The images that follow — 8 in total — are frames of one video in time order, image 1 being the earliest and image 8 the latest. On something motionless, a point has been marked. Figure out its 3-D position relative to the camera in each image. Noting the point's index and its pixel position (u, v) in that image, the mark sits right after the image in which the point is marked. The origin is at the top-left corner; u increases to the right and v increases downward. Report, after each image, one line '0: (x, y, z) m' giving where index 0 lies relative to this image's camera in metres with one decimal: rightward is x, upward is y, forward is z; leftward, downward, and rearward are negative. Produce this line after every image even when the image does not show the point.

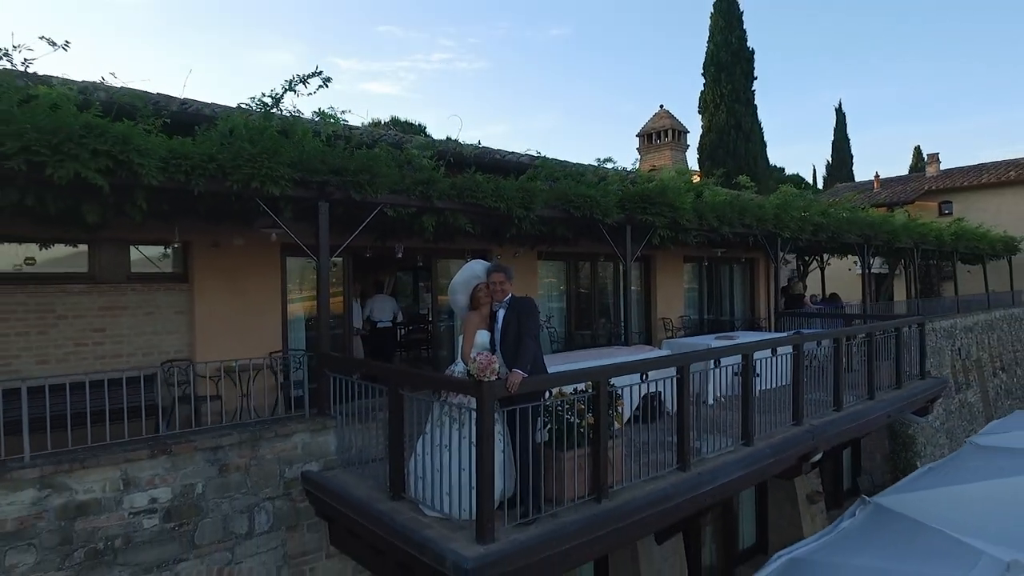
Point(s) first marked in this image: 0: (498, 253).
0: (-0.2, +0.4, +8.2) m
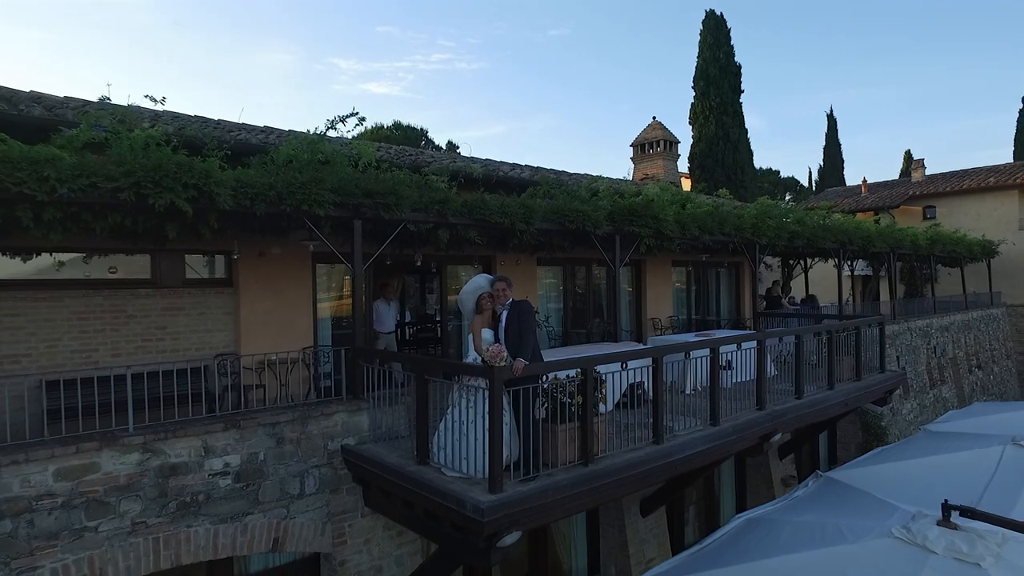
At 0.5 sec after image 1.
0: (-0.1, +0.4, +9.1) m
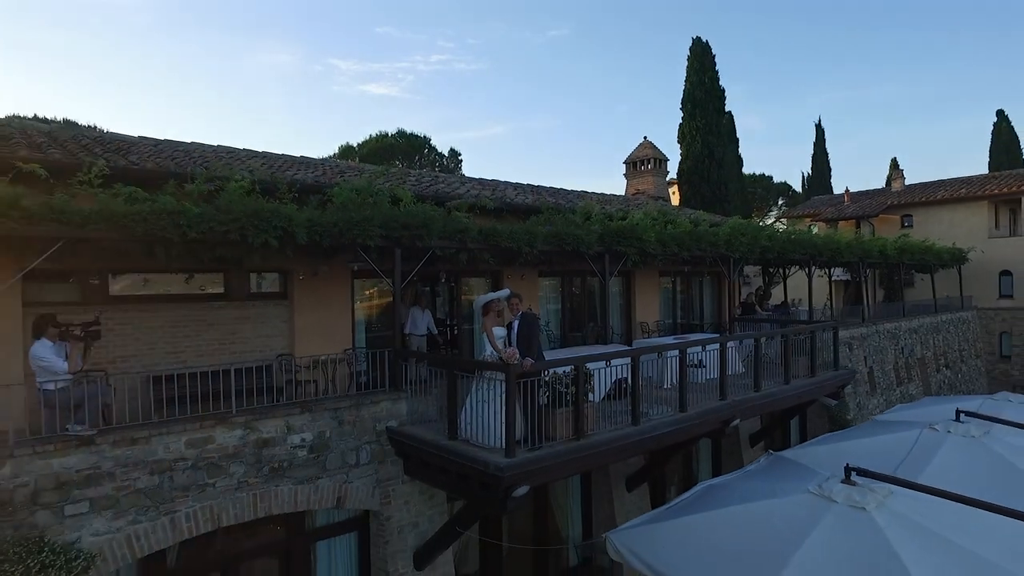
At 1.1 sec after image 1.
0: (-0.1, +0.2, +10.6) m
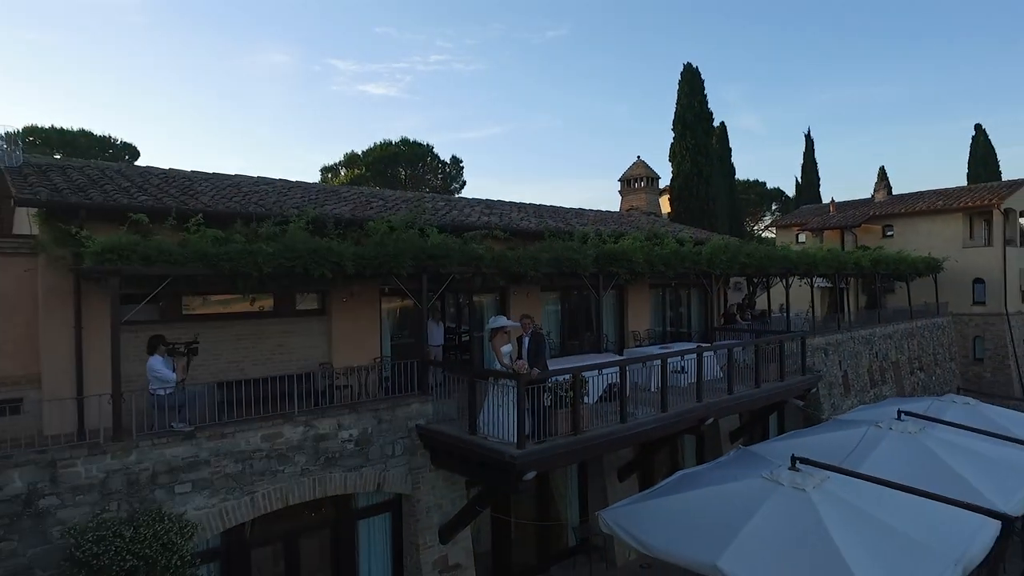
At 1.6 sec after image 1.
0: (+0.1, -0.1, +12.0) m
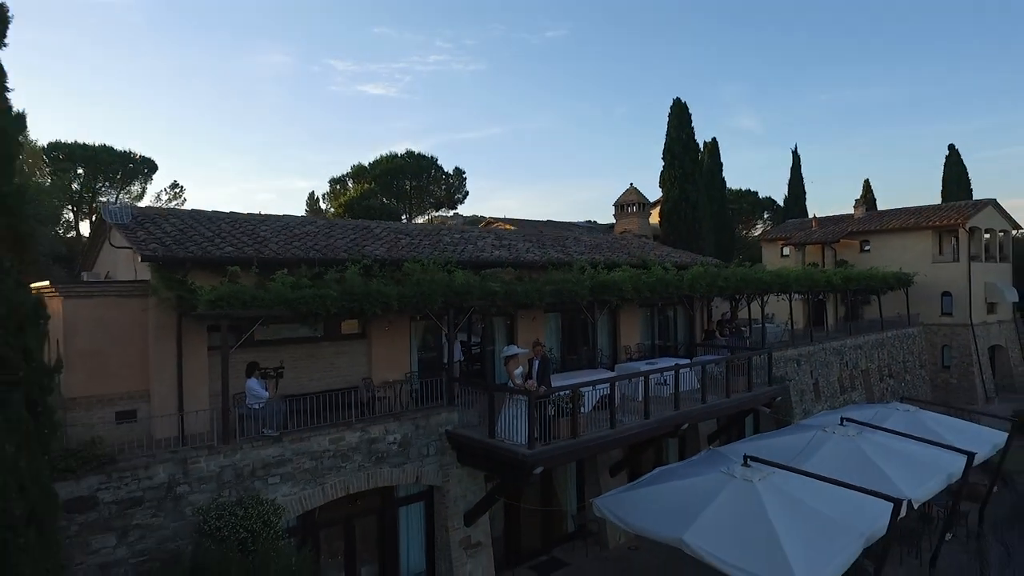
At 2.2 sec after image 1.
0: (+0.2, -0.6, +14.0) m
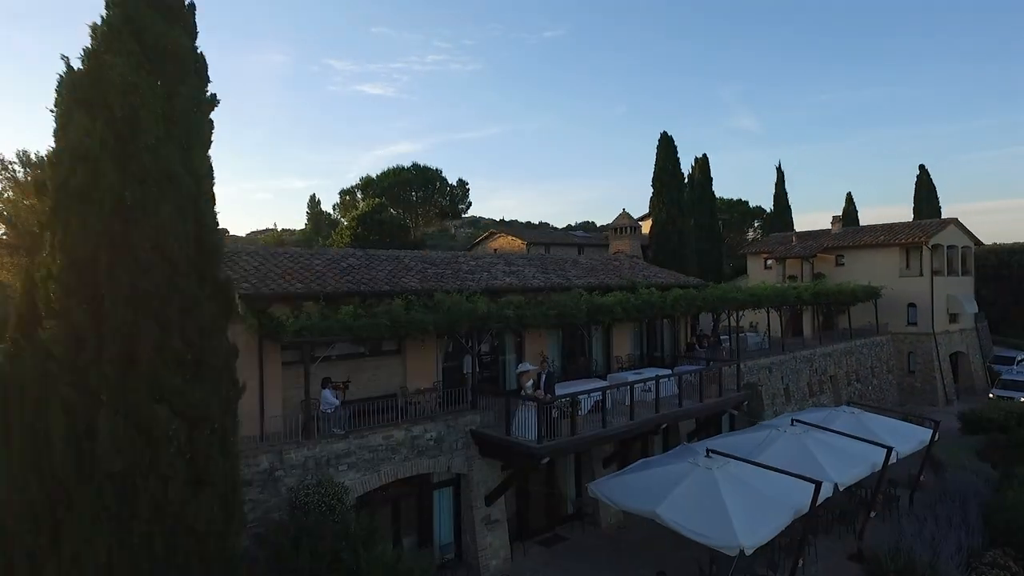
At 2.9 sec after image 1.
0: (+0.5, -1.2, +16.6) m
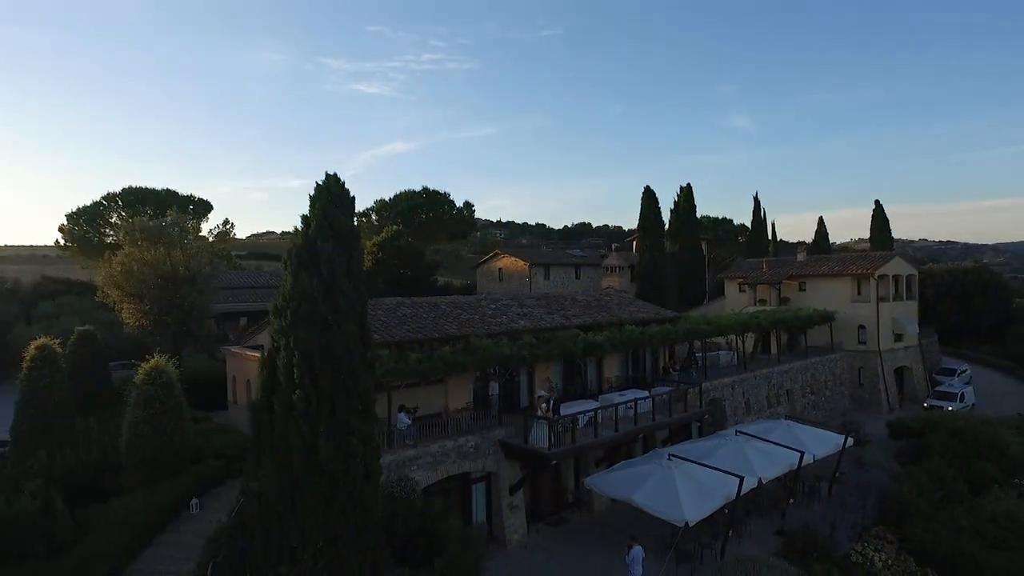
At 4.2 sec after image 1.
0: (+0.9, -2.6, +21.5) m
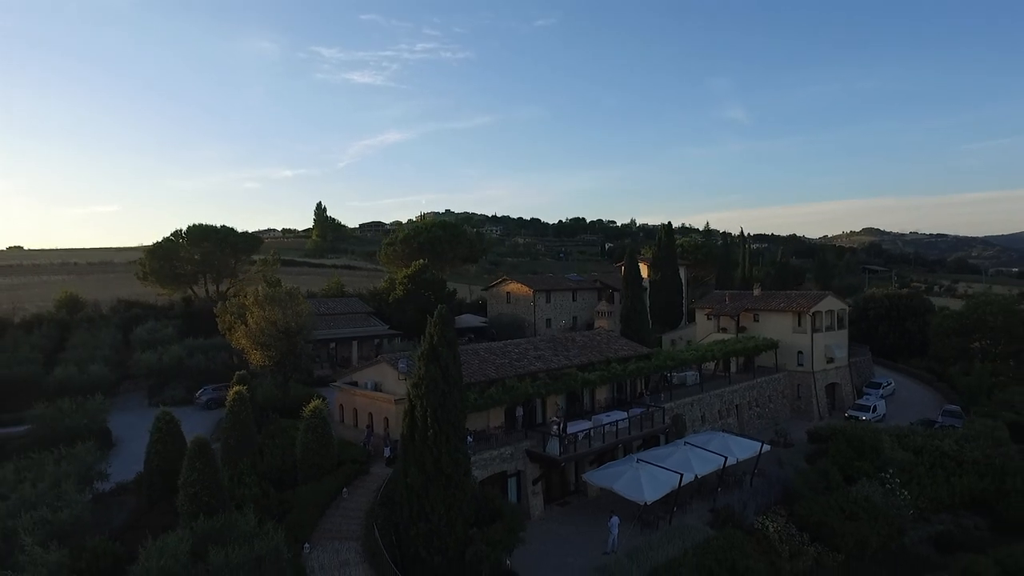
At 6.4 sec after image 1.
0: (+1.8, -5.1, +30.5) m
